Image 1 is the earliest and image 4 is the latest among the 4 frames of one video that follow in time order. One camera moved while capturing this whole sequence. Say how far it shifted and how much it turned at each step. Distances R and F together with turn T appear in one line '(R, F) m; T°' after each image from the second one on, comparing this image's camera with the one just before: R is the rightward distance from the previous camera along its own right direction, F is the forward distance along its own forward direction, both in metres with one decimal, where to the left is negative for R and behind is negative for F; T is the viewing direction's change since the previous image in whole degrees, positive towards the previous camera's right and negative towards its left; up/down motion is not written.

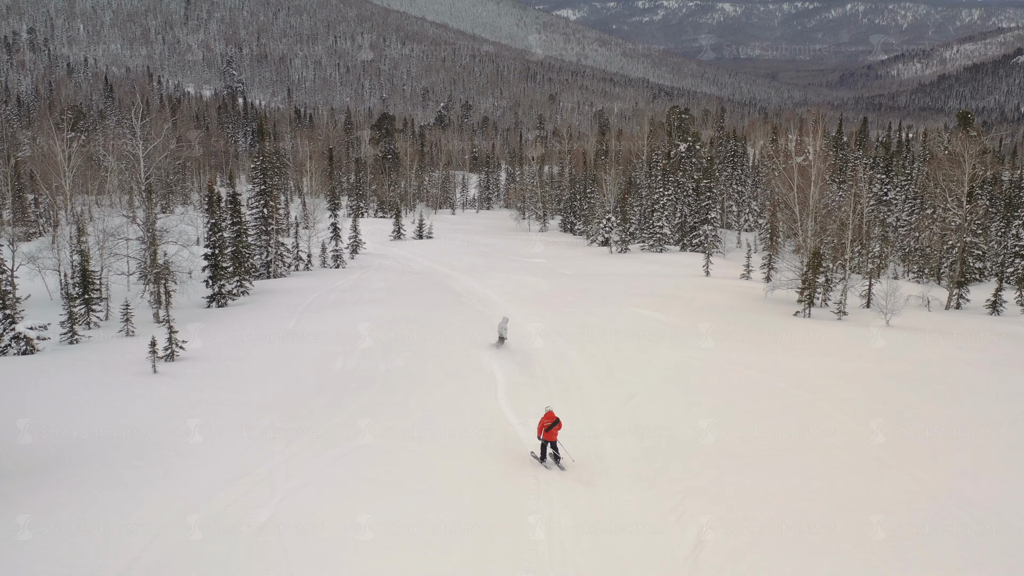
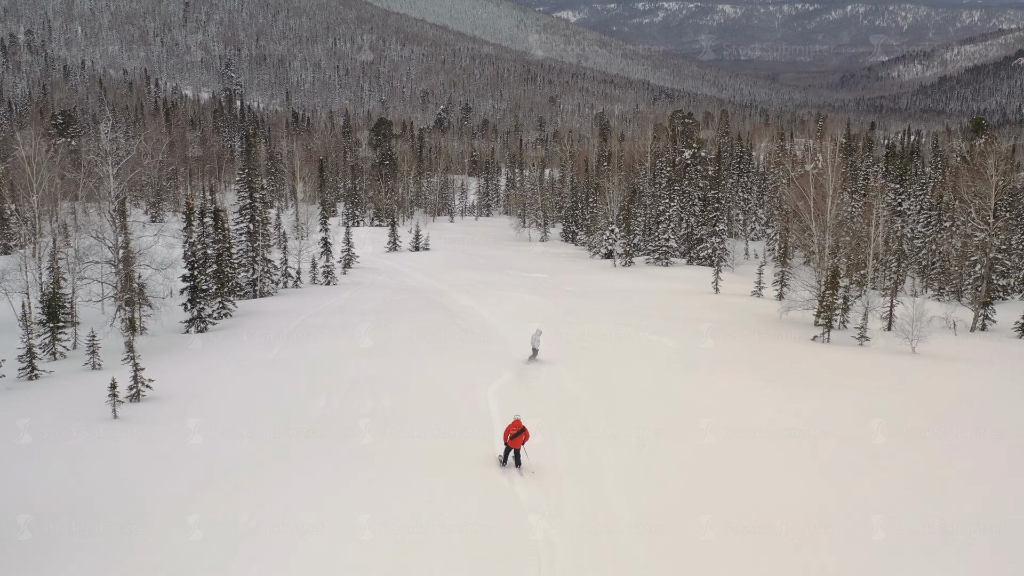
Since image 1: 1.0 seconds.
(0.0, +1.5) m; 0°
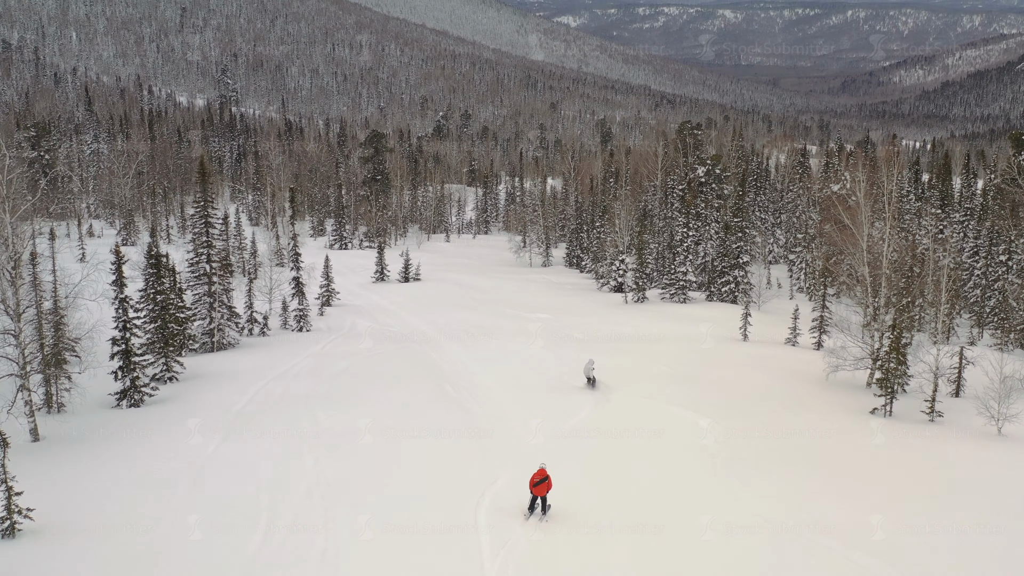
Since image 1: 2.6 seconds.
(+0.1, +3.7) m; 0°
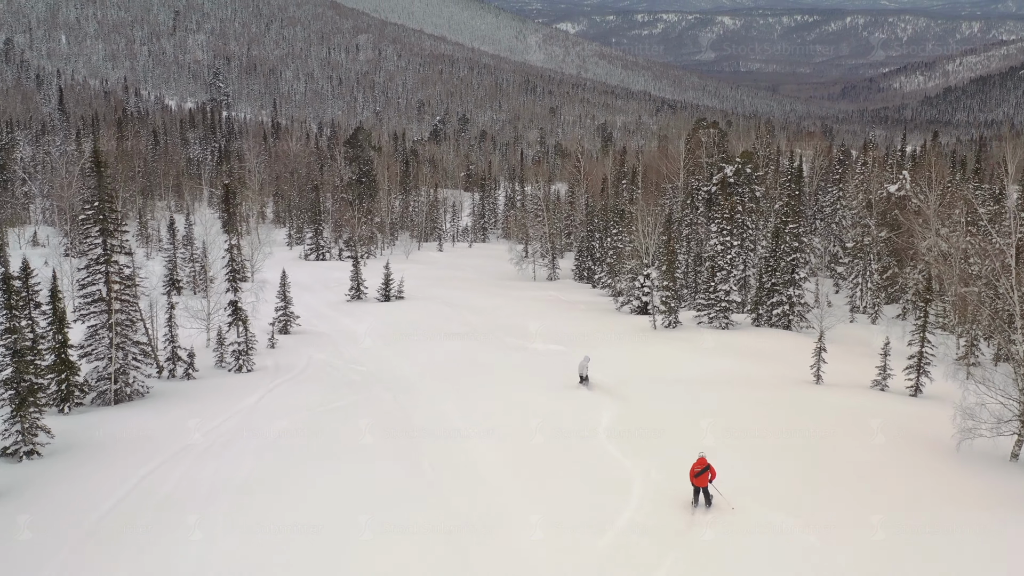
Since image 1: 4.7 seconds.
(-0.1, +6.0) m; 0°
